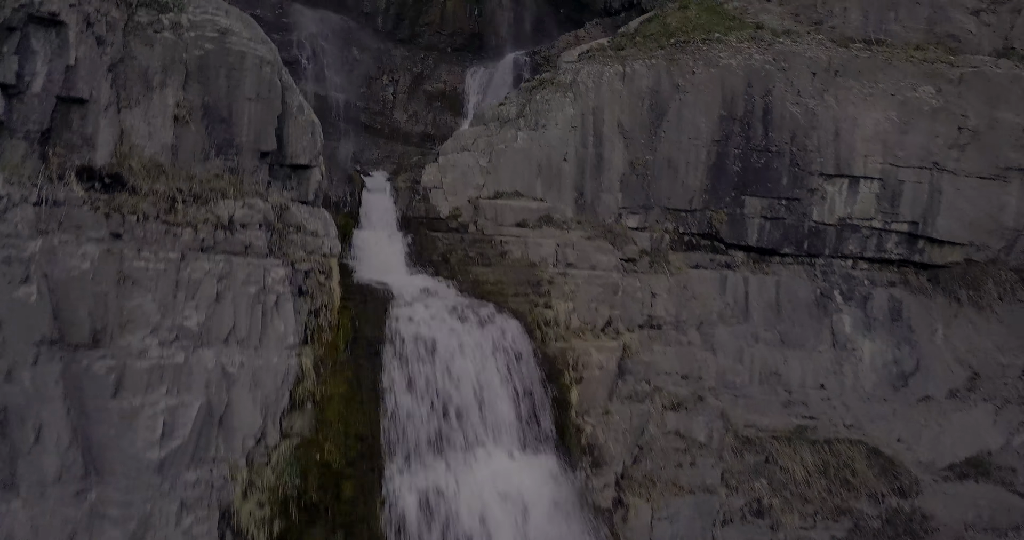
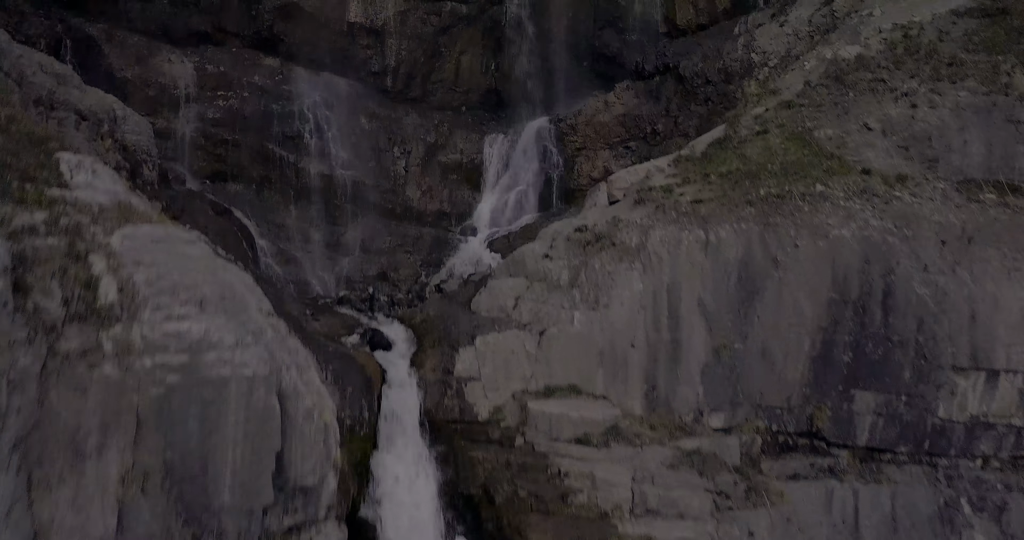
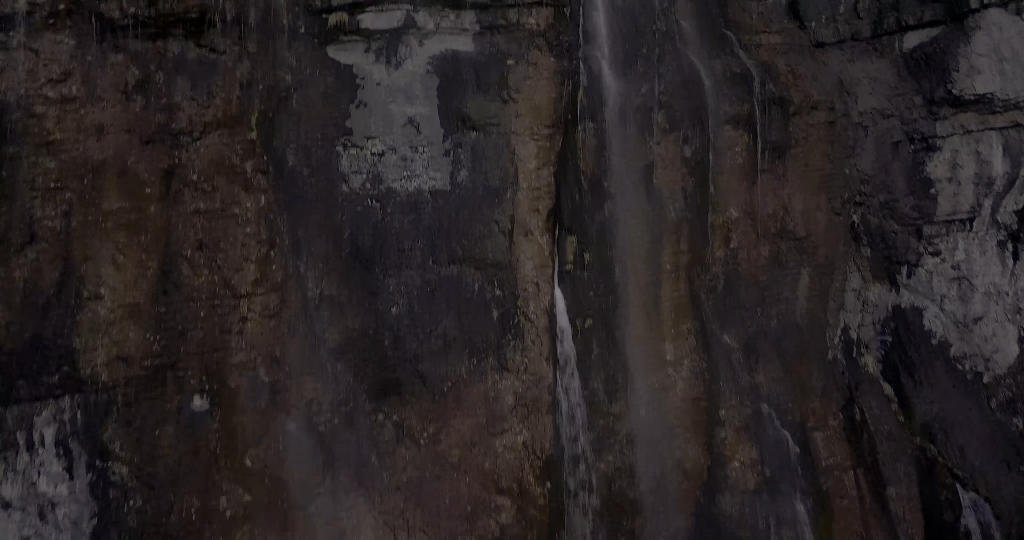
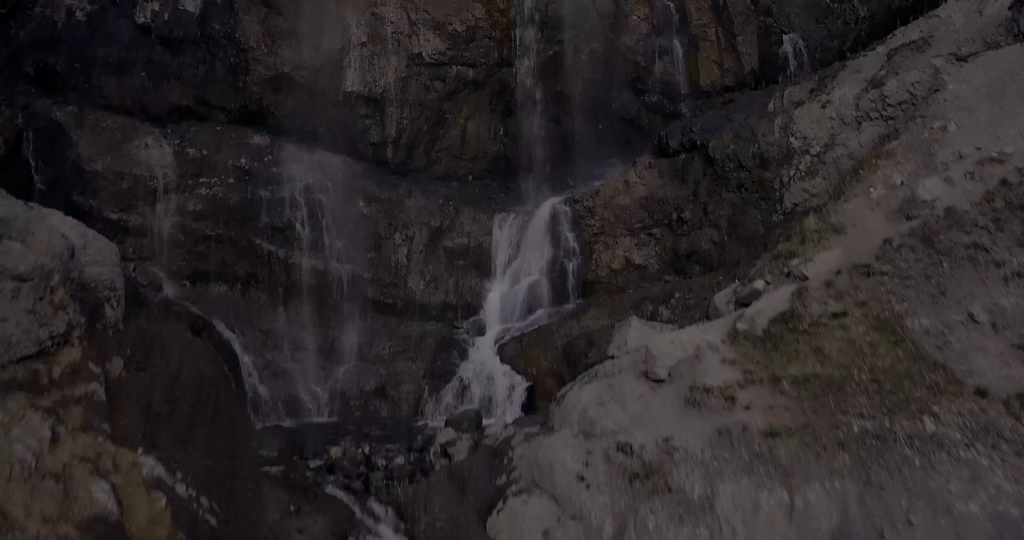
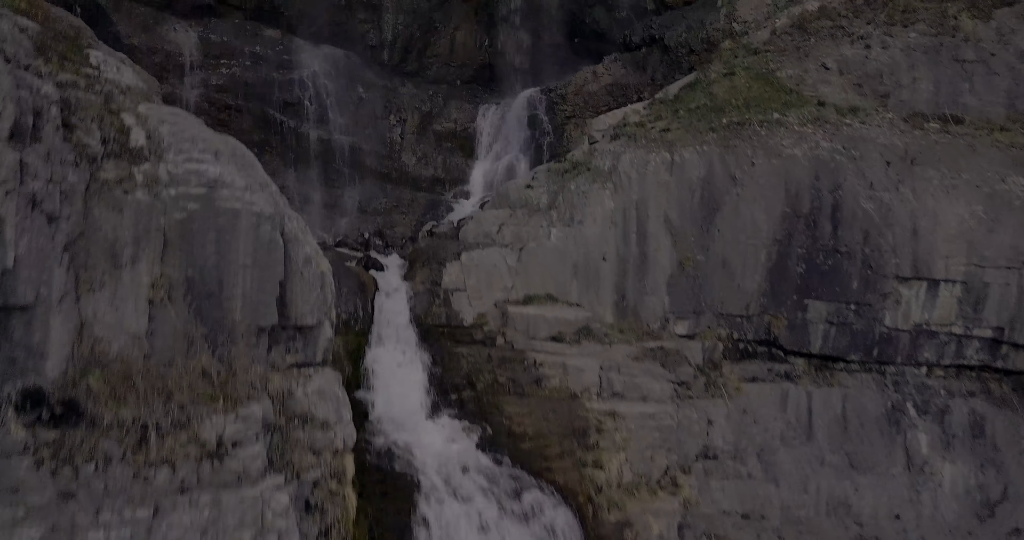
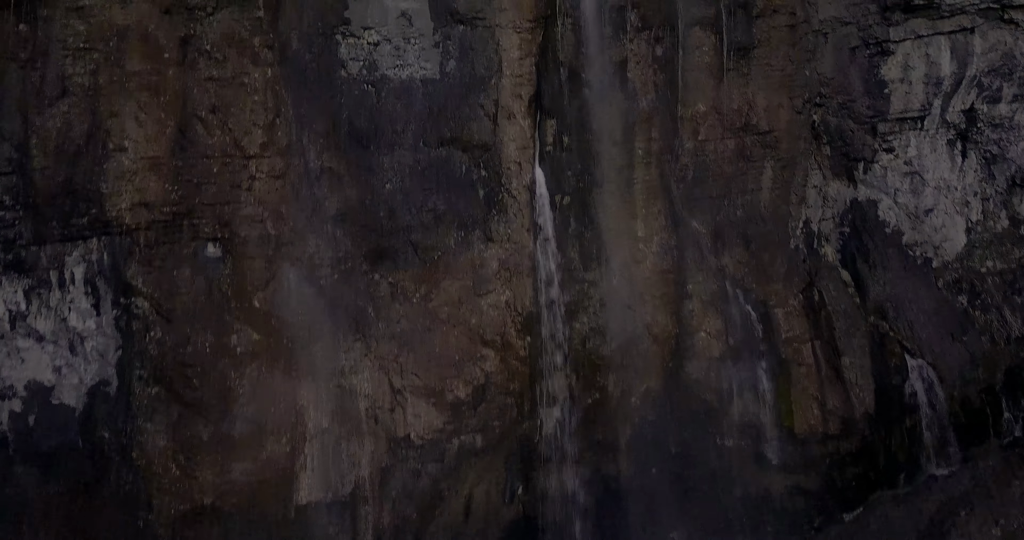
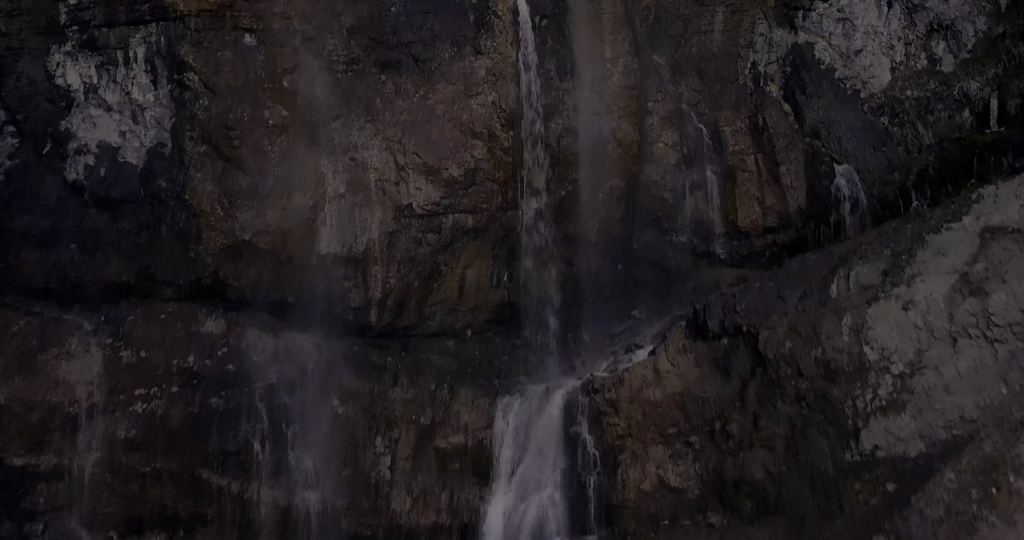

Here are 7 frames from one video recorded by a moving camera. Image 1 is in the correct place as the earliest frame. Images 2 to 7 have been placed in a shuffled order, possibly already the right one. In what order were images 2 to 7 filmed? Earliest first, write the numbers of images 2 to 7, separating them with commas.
5, 2, 4, 7, 6, 3
